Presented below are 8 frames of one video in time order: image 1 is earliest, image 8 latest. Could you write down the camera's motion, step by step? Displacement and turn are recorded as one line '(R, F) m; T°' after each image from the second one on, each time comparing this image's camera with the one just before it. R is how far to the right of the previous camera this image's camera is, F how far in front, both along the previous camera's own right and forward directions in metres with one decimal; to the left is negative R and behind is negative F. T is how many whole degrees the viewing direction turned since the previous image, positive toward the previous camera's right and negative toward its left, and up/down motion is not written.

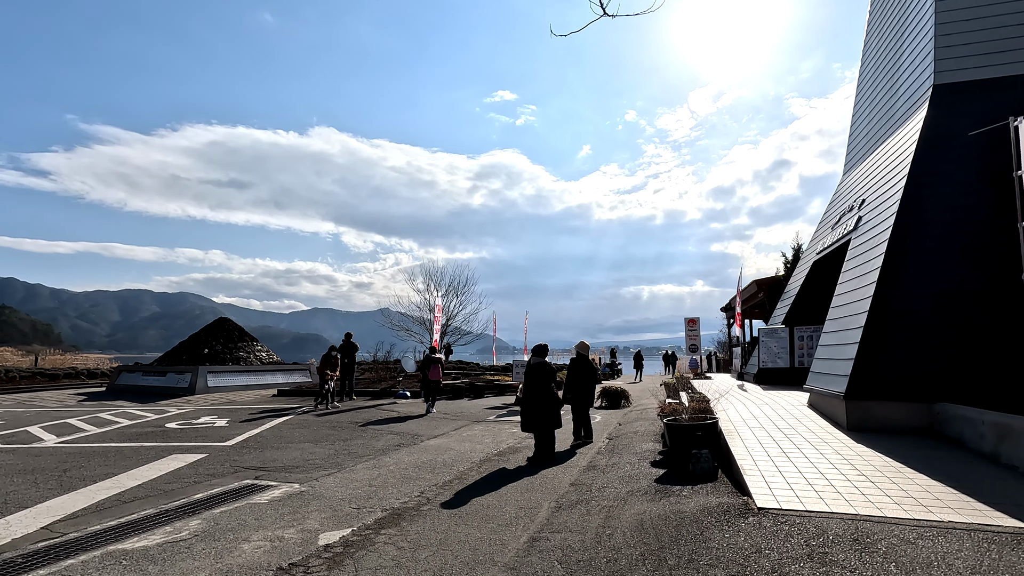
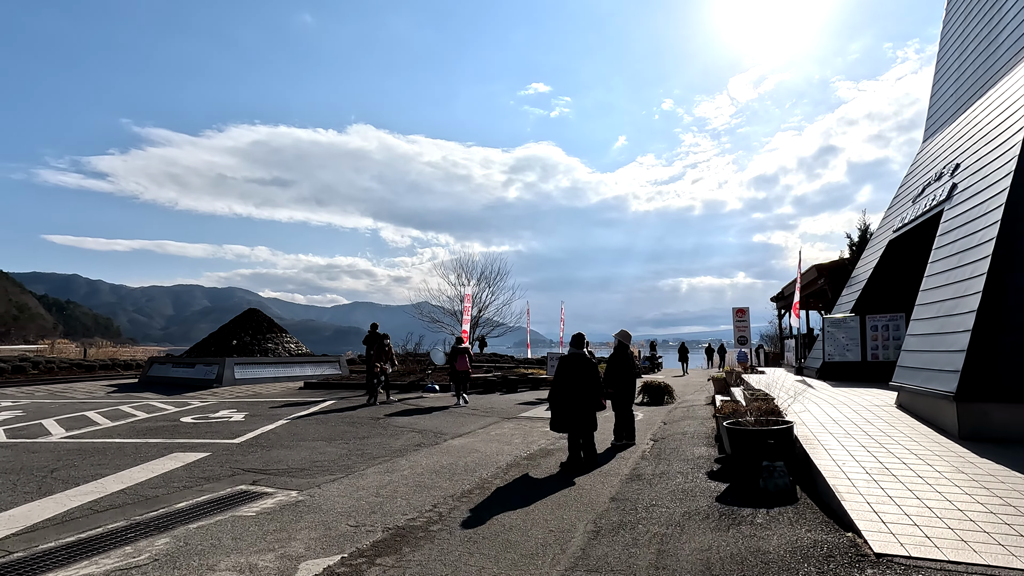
(+0.1, +1.1) m; -4°
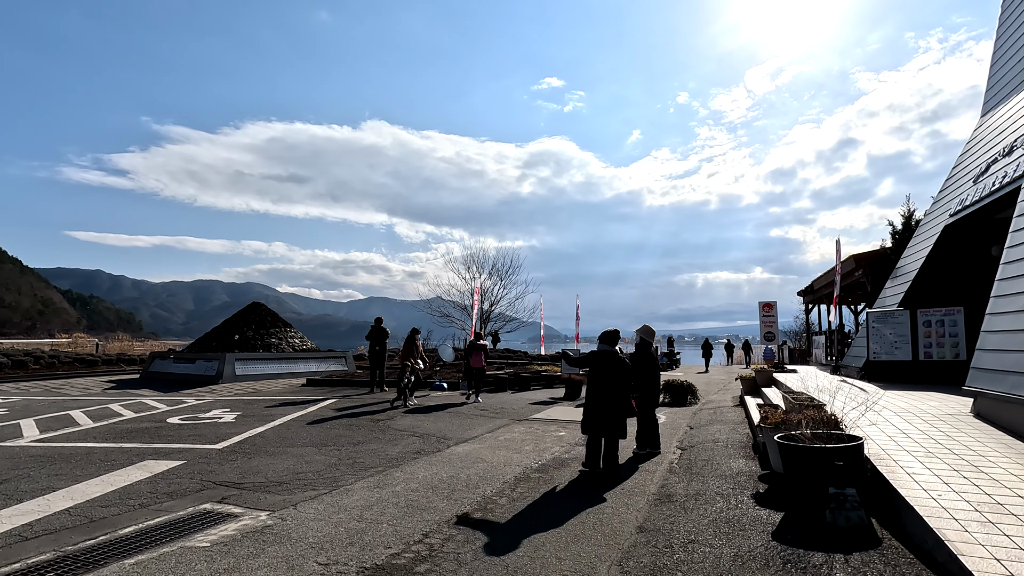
(+0.1, +1.0) m; -1°
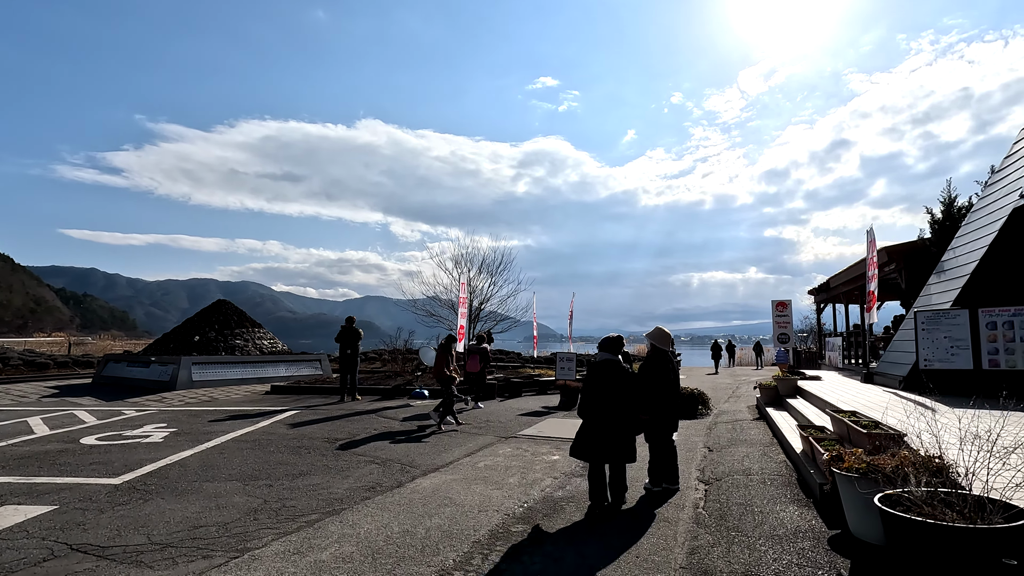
(+0.2, +1.8) m; +1°
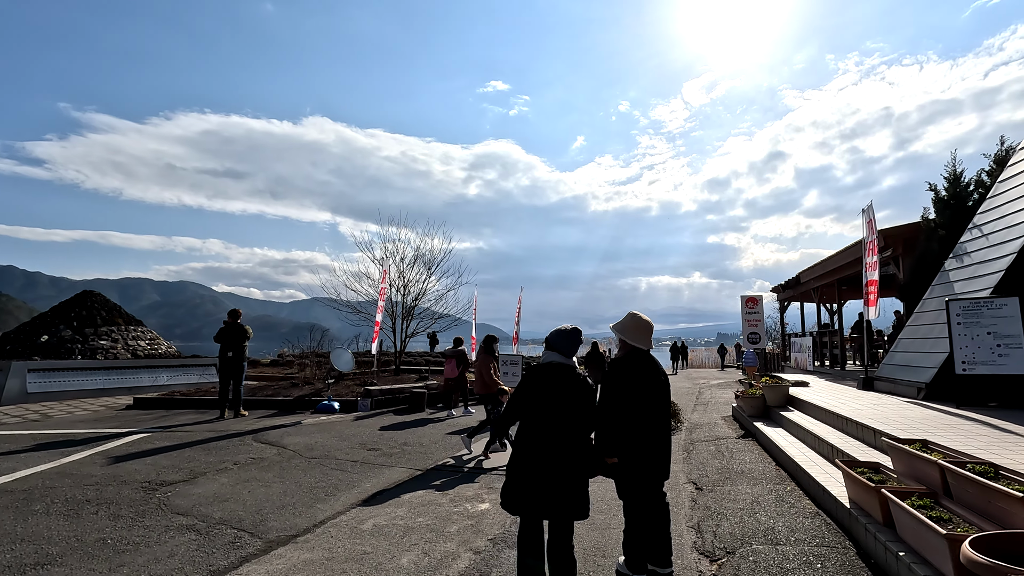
(+0.5, +2.7) m; +5°
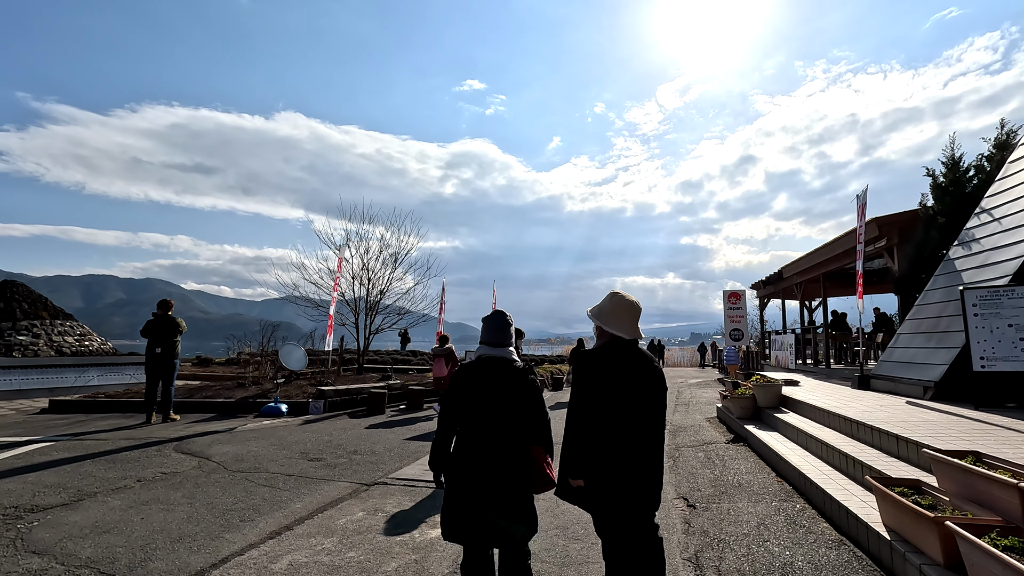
(+0.2, +1.1) m; +3°
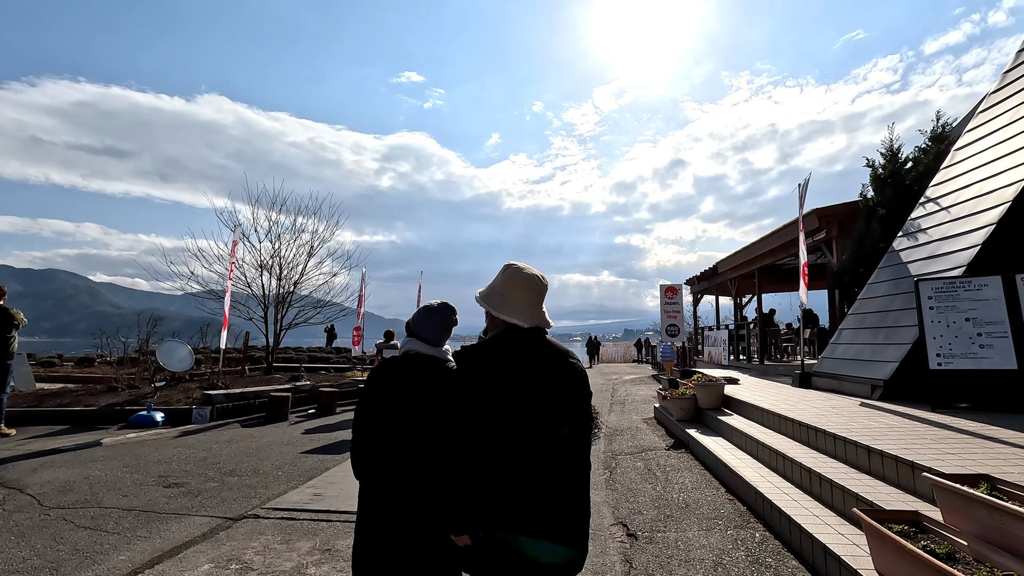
(+0.3, +1.1) m; +7°
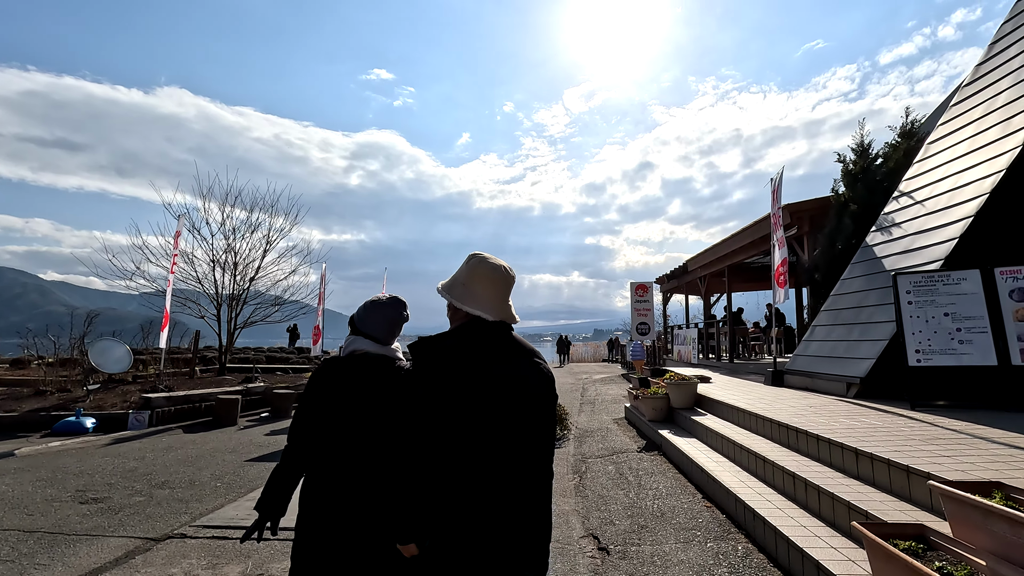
(+0.1, +0.5) m; +3°
